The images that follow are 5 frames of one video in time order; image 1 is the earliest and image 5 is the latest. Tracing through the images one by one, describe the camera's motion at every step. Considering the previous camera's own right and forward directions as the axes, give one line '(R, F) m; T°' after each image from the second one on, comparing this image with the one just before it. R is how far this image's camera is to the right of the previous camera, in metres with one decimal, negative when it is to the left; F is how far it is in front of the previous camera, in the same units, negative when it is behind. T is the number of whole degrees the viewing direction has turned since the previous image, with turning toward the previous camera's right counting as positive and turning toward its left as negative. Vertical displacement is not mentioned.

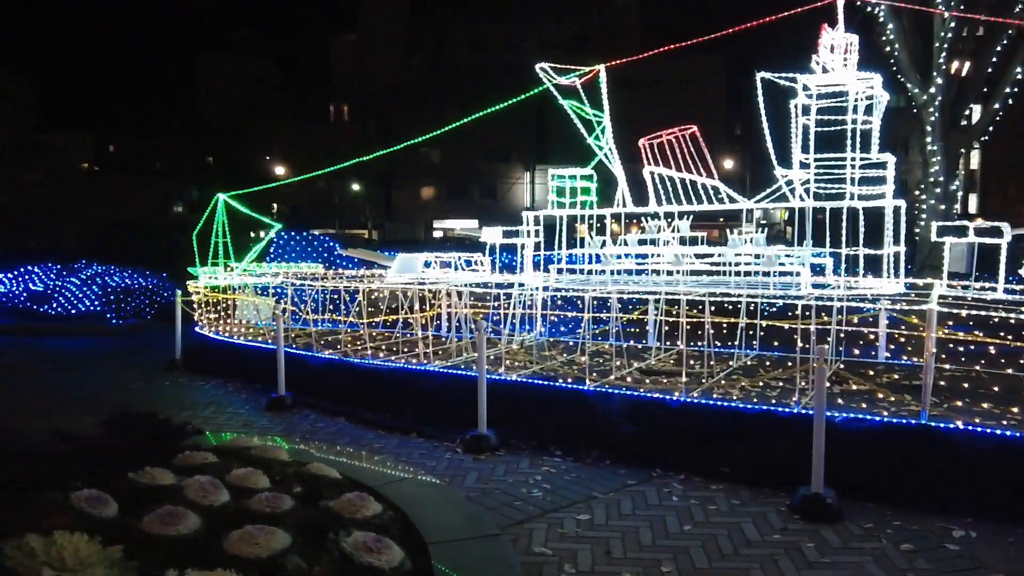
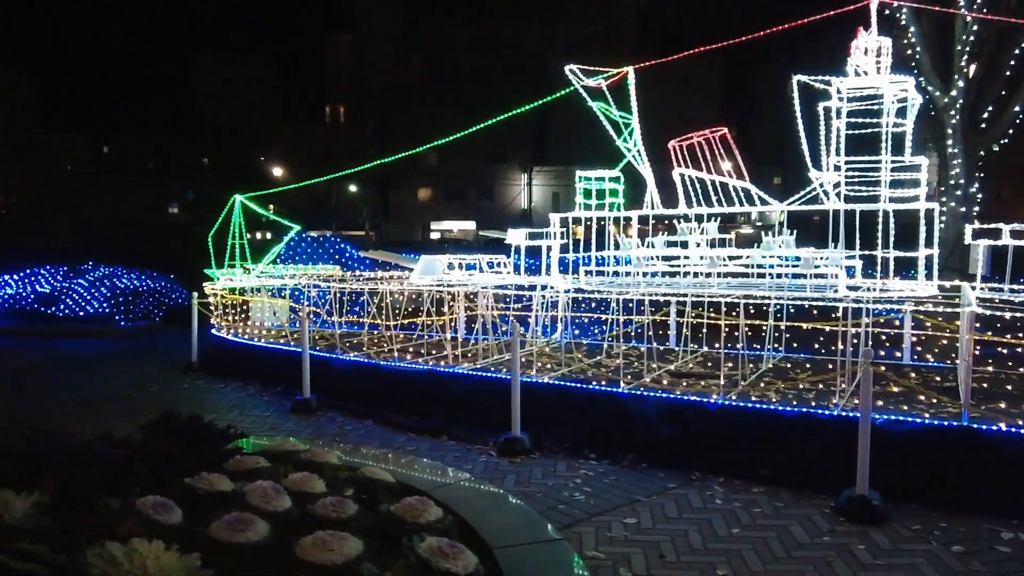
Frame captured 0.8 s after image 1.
(-0.4, 0.0) m; +1°
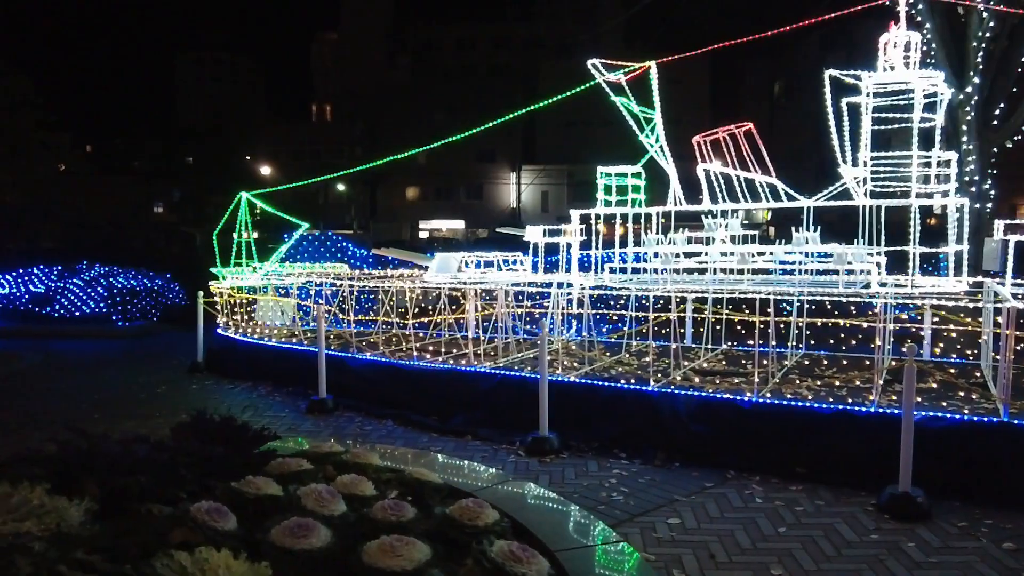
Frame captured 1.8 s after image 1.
(-0.5, +0.1) m; +1°
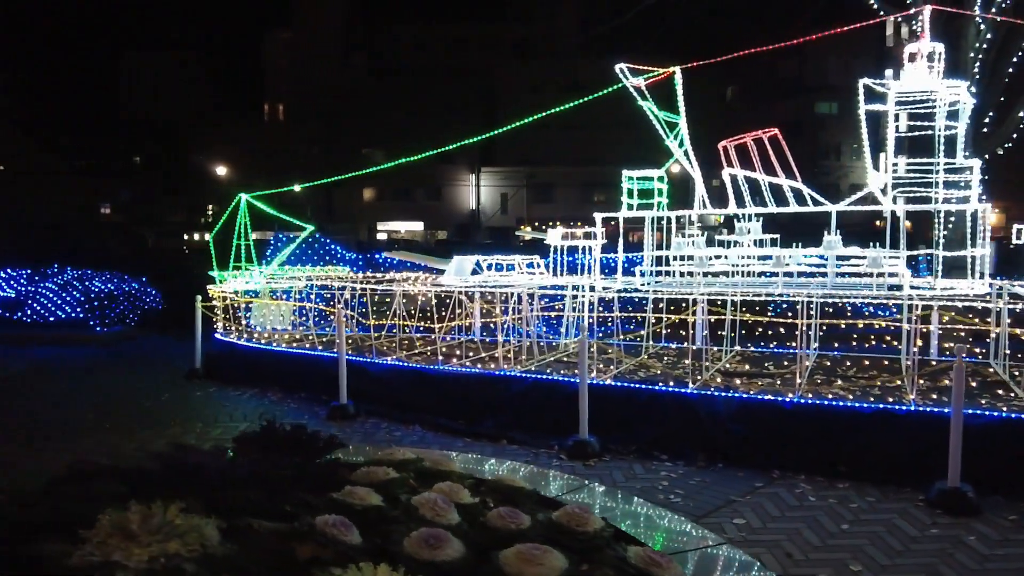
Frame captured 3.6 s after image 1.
(-1.0, +0.1) m; +4°
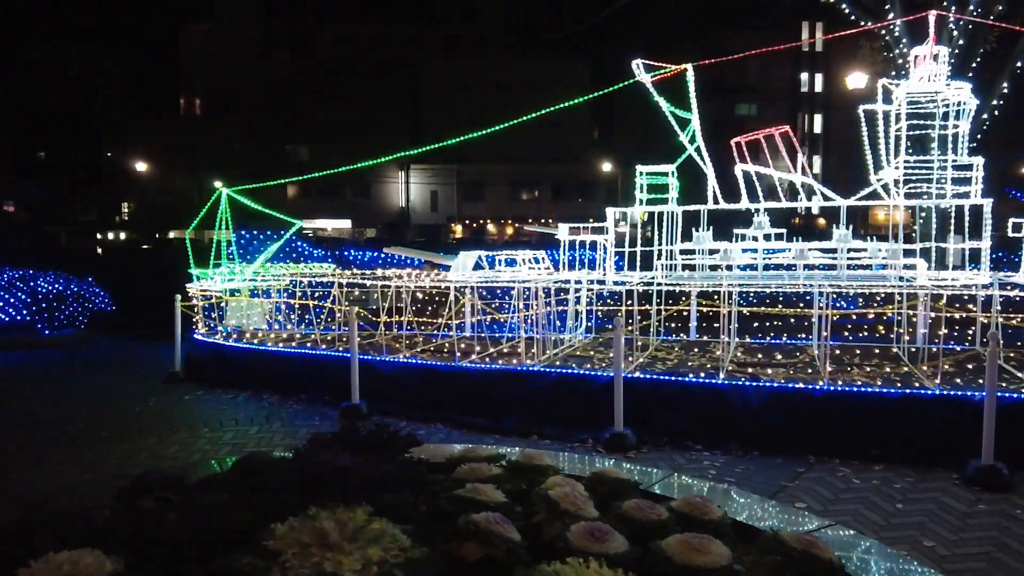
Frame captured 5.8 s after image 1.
(-1.3, +0.1) m; +6°
